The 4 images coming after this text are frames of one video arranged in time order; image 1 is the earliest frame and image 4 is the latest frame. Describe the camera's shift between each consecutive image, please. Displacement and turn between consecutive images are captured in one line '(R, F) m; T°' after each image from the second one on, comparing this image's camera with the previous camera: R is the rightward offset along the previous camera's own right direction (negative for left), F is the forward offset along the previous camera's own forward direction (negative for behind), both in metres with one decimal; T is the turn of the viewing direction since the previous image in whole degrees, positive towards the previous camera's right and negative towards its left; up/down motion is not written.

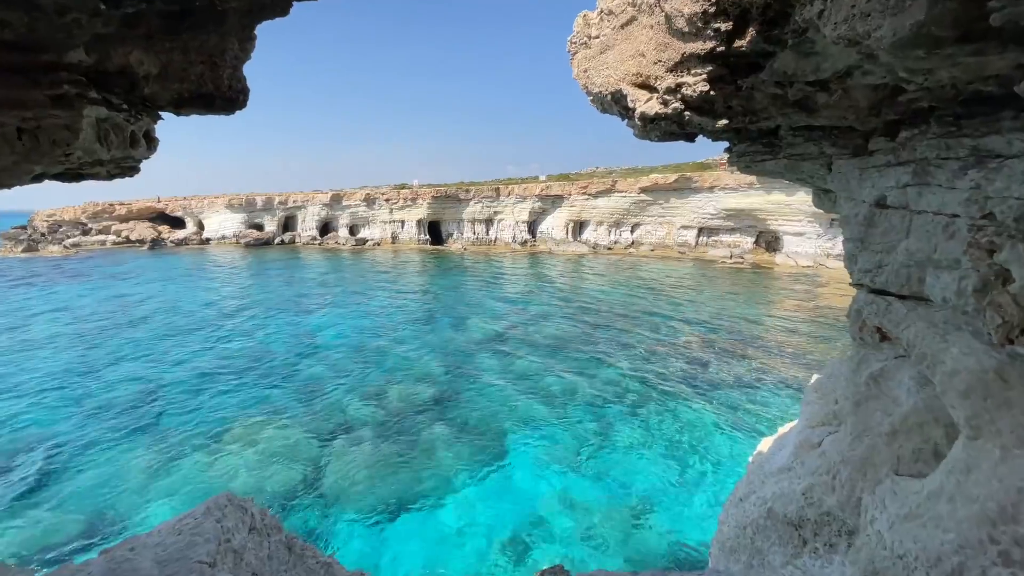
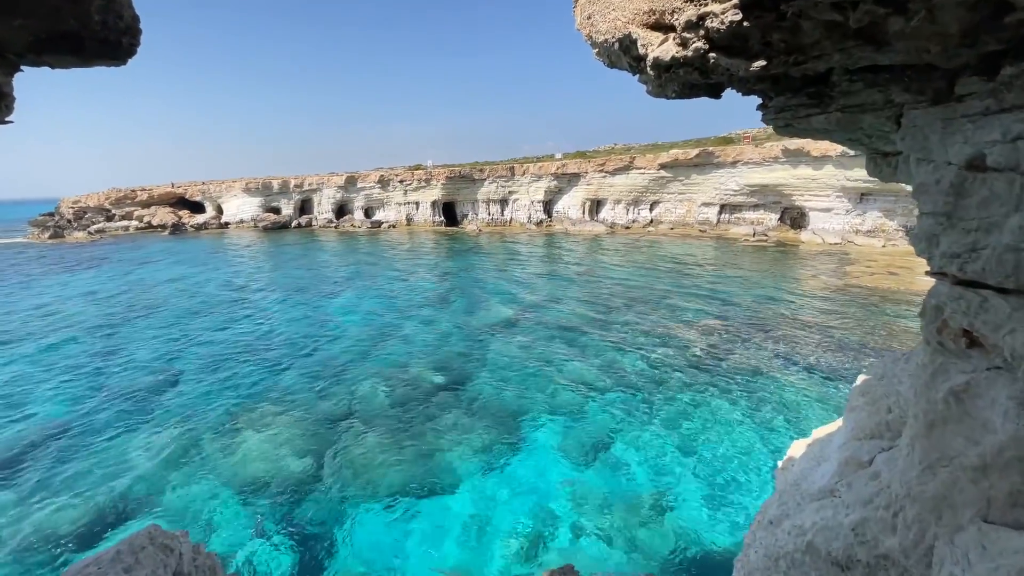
(+0.3, +0.9) m; -2°
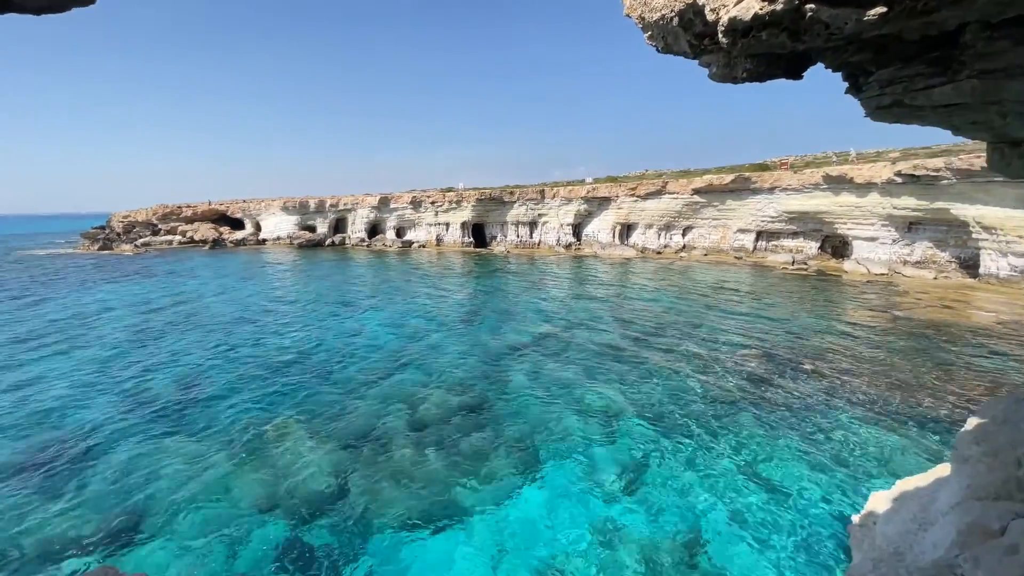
(-0.1, +0.7) m; -3°
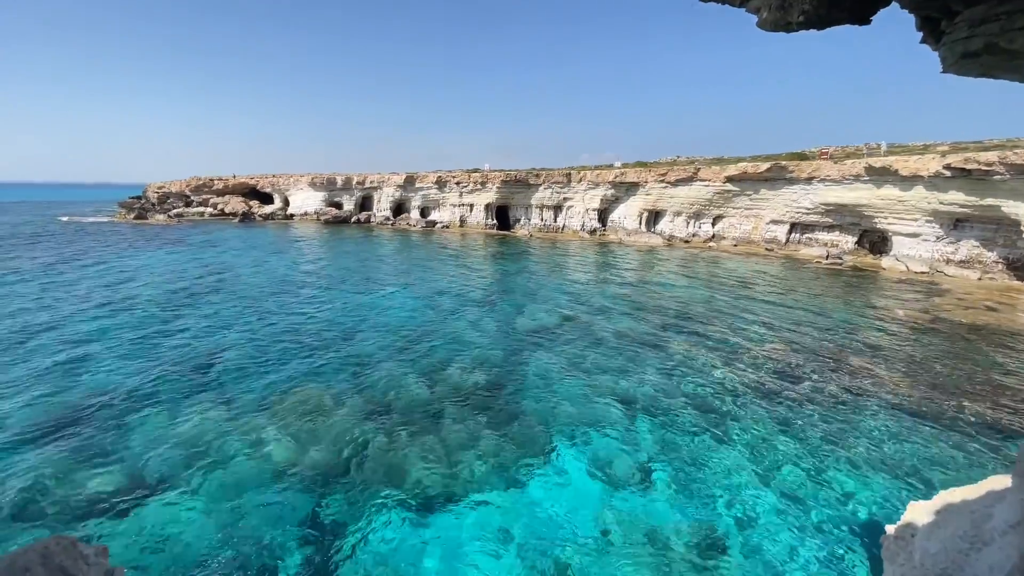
(+0.1, +0.4) m; -3°
